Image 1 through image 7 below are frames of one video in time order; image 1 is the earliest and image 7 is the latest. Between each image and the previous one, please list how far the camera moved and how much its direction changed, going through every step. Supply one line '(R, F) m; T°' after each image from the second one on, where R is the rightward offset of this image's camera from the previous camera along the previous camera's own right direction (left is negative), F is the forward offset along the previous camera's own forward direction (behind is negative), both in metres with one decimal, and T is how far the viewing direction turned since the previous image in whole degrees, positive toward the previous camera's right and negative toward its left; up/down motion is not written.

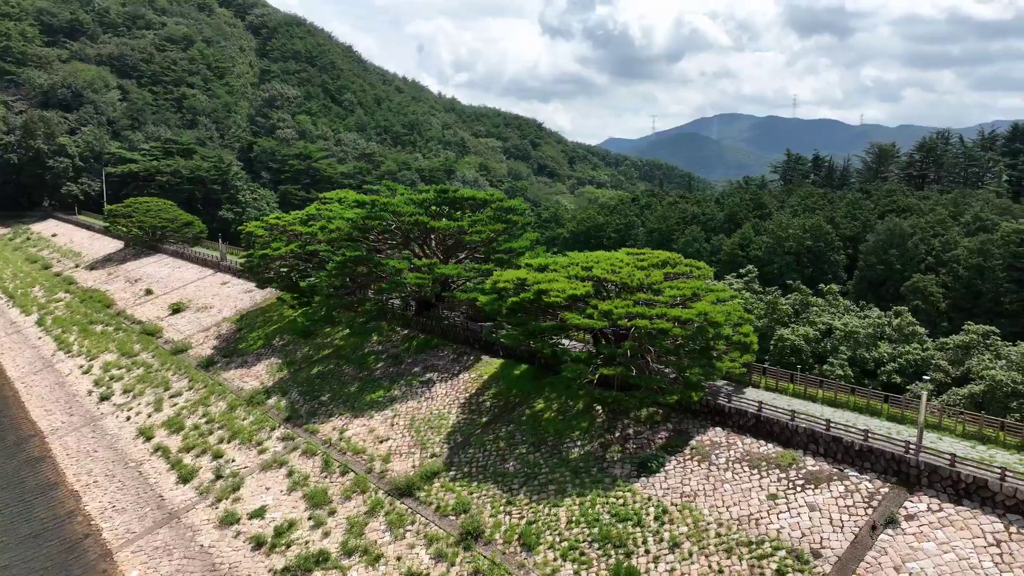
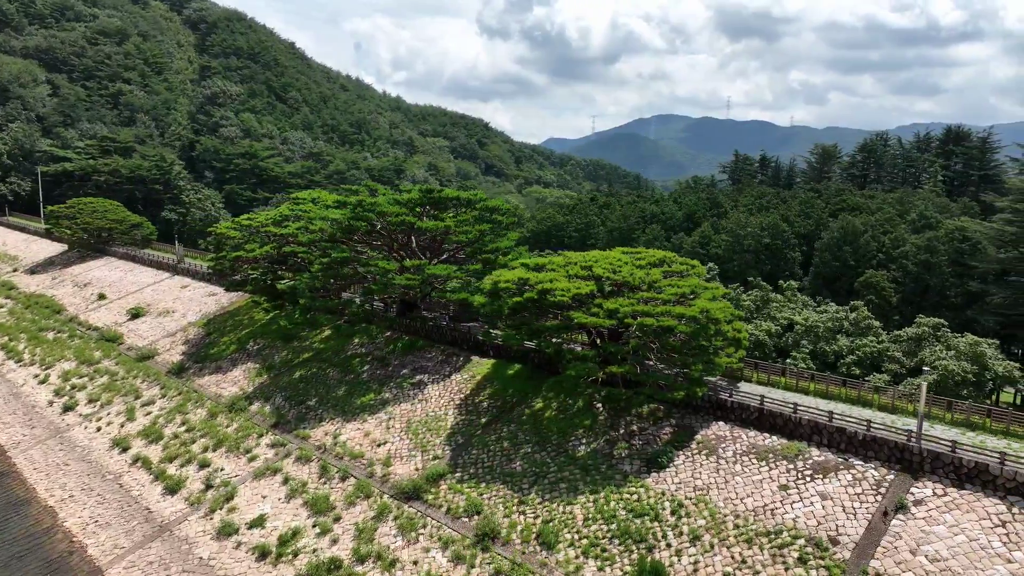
(-1.8, +0.1) m; +5°
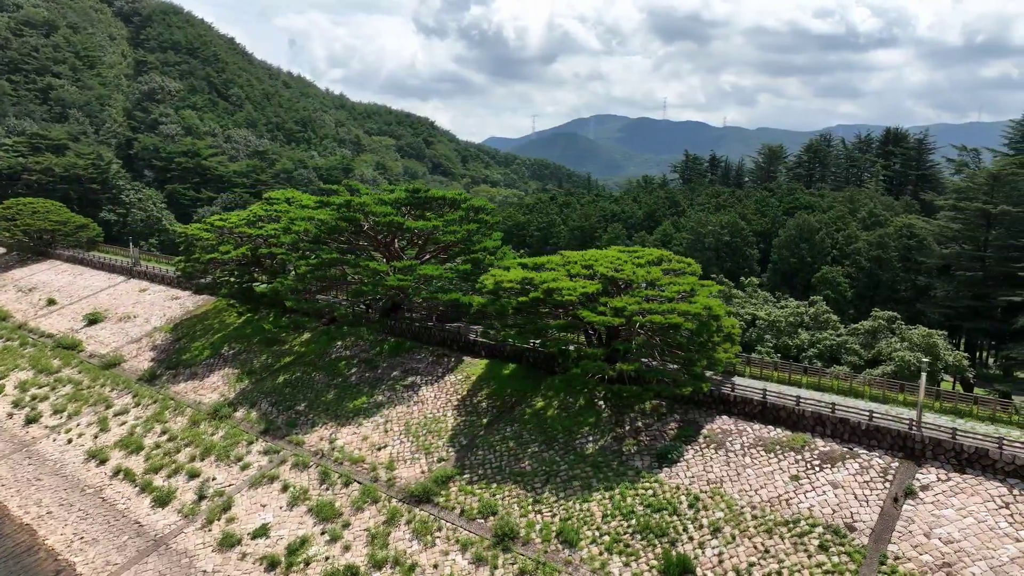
(-1.8, +0.1) m; +5°
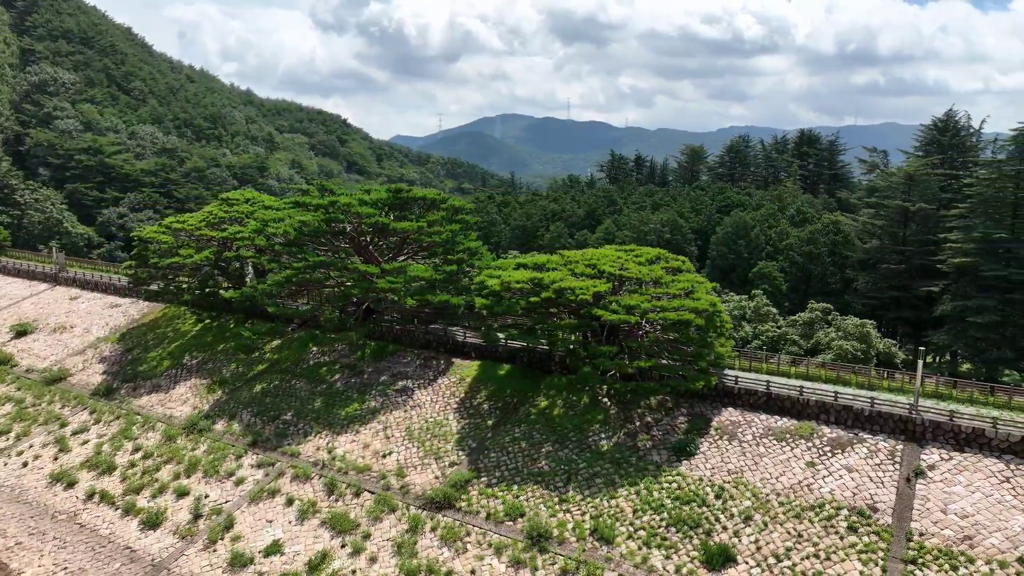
(-3.0, +0.2) m; +7°
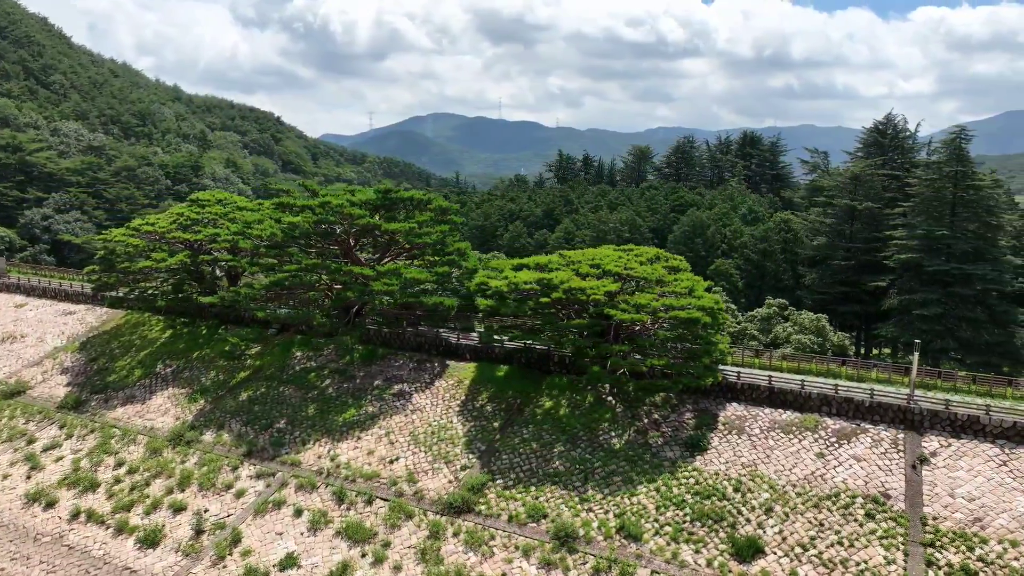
(-2.2, +0.2) m; +5°
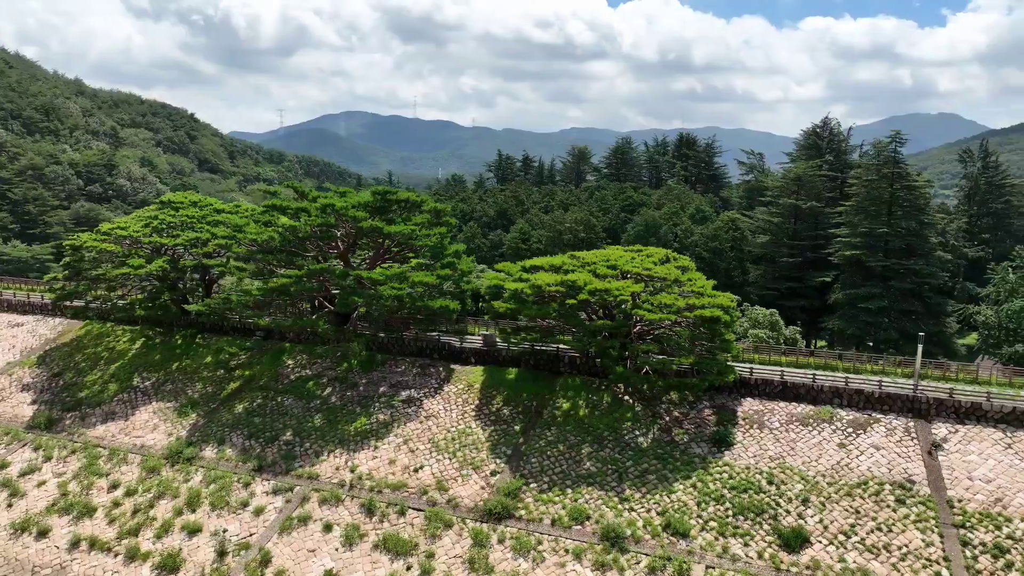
(-3.1, +0.3) m; +6°
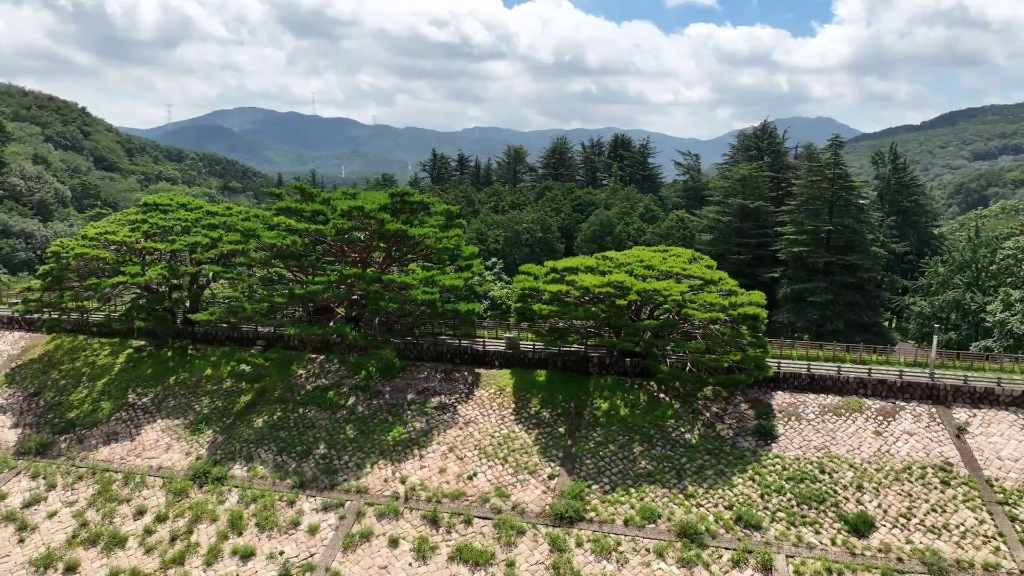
(-4.2, +0.4) m; +7°
